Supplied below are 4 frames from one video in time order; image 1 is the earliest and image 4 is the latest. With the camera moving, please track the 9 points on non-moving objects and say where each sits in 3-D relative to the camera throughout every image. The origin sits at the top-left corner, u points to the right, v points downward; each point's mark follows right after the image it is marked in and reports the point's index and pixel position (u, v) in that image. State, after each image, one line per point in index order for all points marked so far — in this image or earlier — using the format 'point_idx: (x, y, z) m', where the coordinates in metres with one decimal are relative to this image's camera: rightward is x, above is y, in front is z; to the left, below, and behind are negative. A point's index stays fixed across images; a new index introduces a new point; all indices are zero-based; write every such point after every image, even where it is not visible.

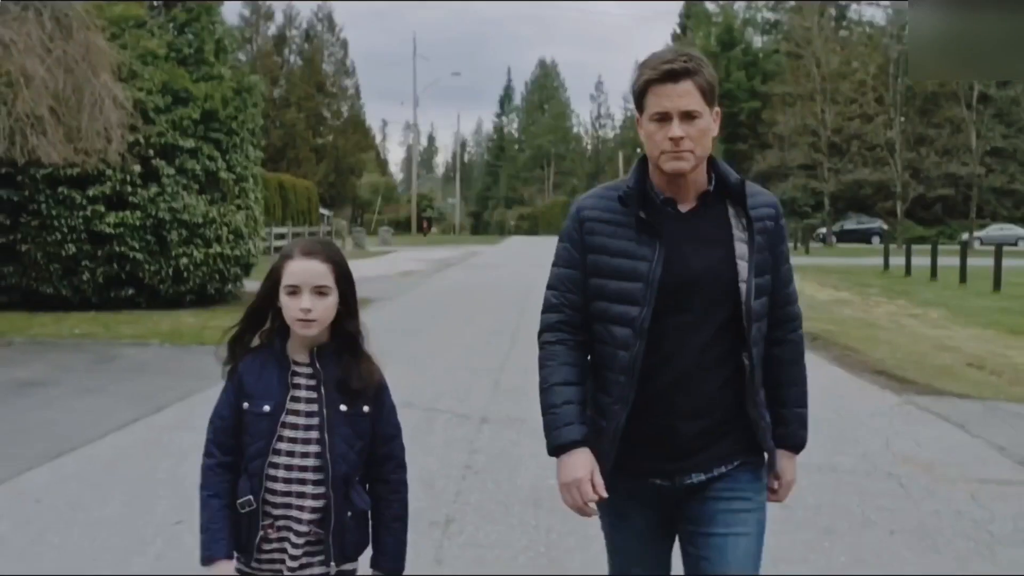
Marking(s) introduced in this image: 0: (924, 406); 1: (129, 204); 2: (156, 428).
0: (+3.3, -0.9, +9.1) m
1: (-5.3, +1.2, +15.9) m
2: (-2.5, -1.0, +8.2) m
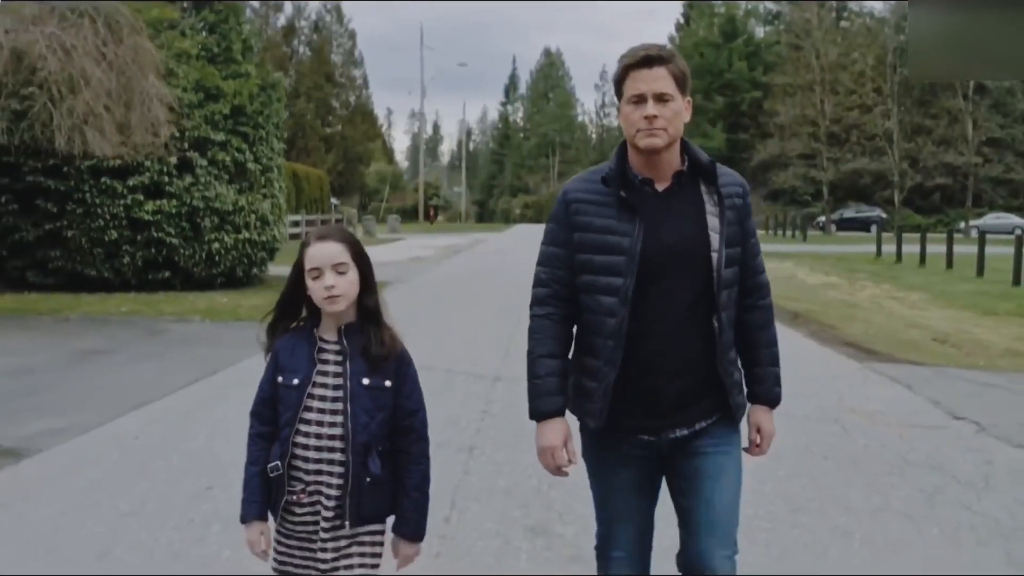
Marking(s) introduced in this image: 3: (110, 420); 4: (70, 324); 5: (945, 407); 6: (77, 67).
0: (+3.3, -0.8, +10.4) m
1: (-5.2, +1.4, +17.2) m
2: (-2.4, -0.8, +9.5) m
3: (-2.8, -0.9, +8.0) m
4: (-5.3, -0.4, +13.7) m
5: (+3.2, -0.9, +8.5) m
6: (-4.9, +2.5, +13.1) m
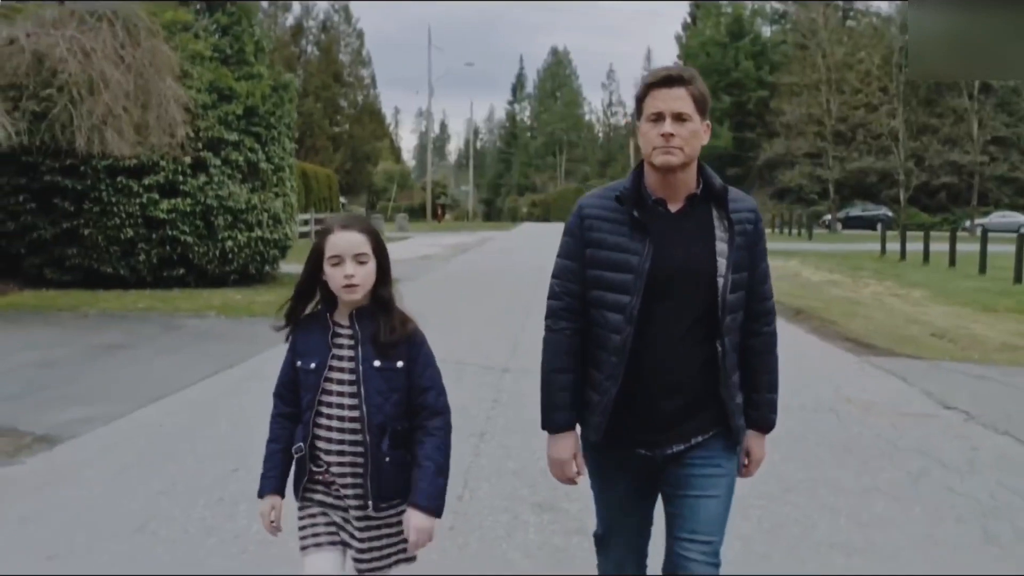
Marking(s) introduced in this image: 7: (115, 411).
0: (+3.4, -0.7, +10.7) m
1: (-5.0, +1.5, +17.6) m
2: (-2.4, -0.8, +9.9) m
3: (-2.7, -0.9, +8.4) m
4: (-5.2, -0.4, +14.1) m
5: (+3.2, -0.8, +8.8) m
6: (-4.8, +2.5, +13.5) m
7: (-2.9, -0.9, +8.3) m
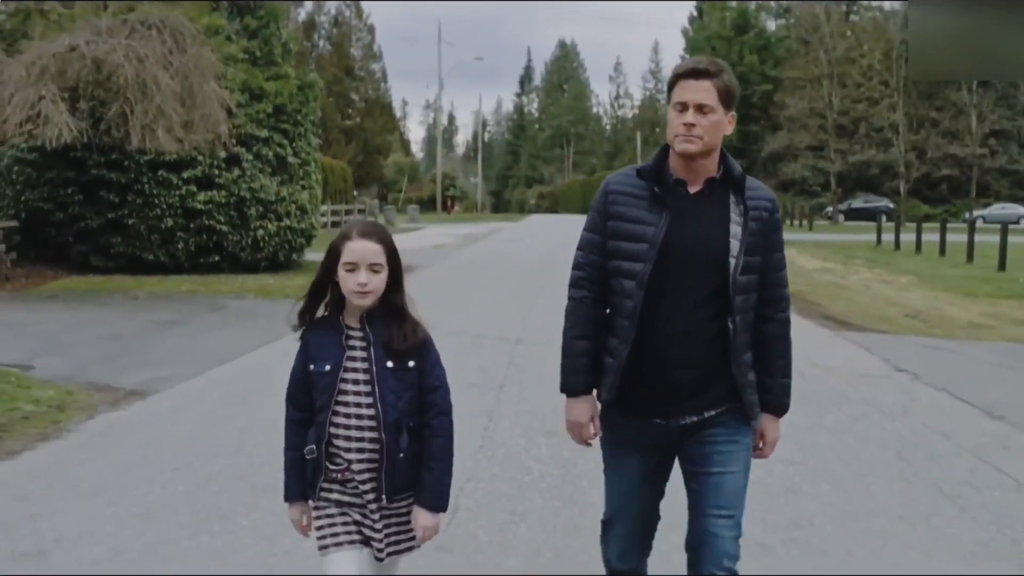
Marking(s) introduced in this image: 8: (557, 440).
0: (+3.5, -0.5, +12.1) m
1: (-4.9, +1.7, +19.0) m
2: (-2.2, -0.6, +11.3) m
3: (-2.6, -0.7, +9.8) m
4: (-5.0, -0.2, +15.5) m
5: (+3.3, -0.7, +10.2) m
6: (-4.7, +2.8, +14.9) m
7: (-2.7, -0.7, +9.8) m
8: (+0.3, -0.9, +6.5) m
